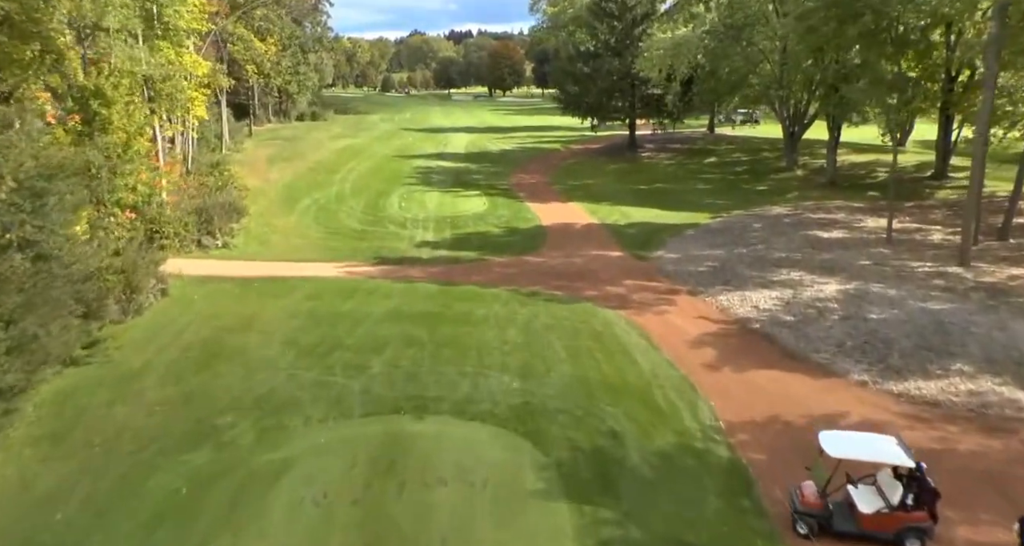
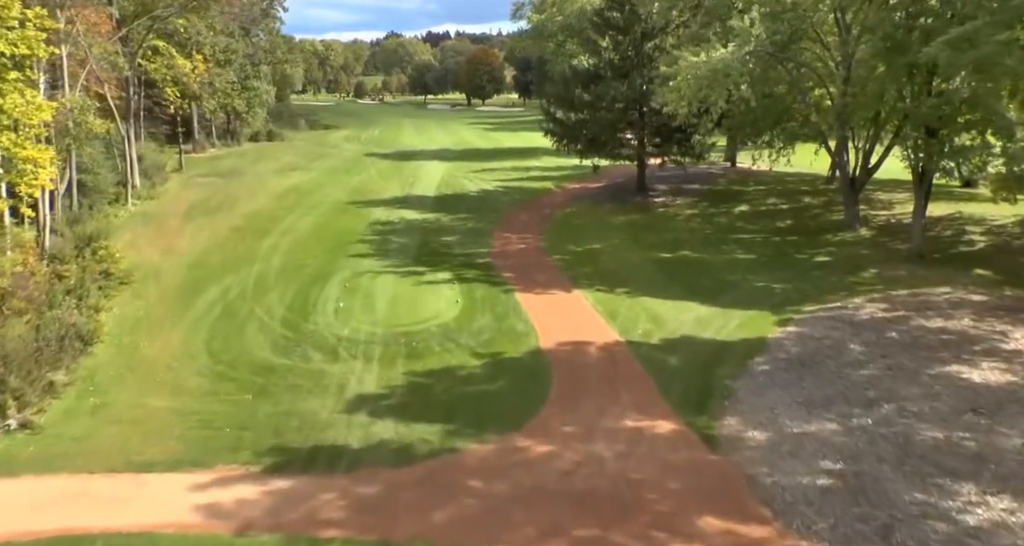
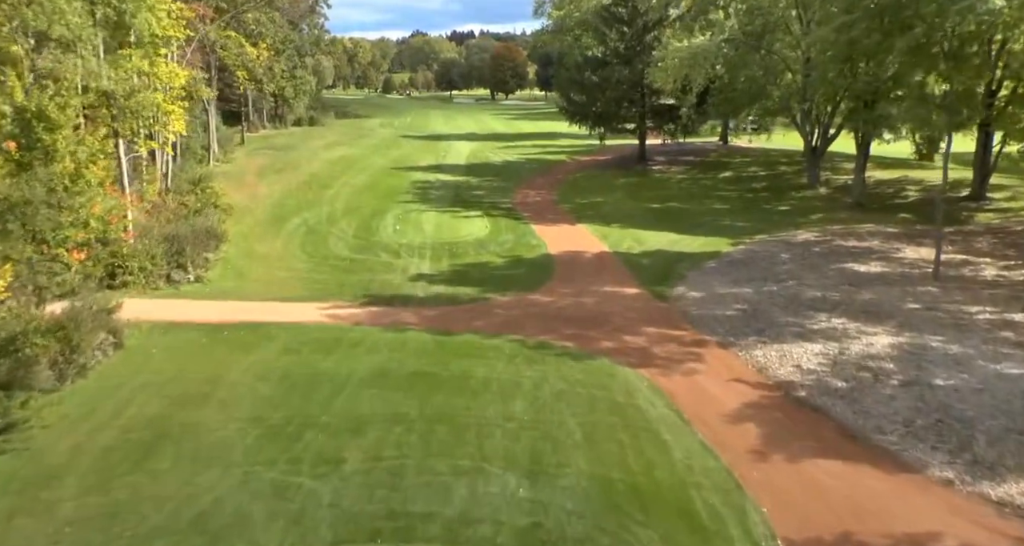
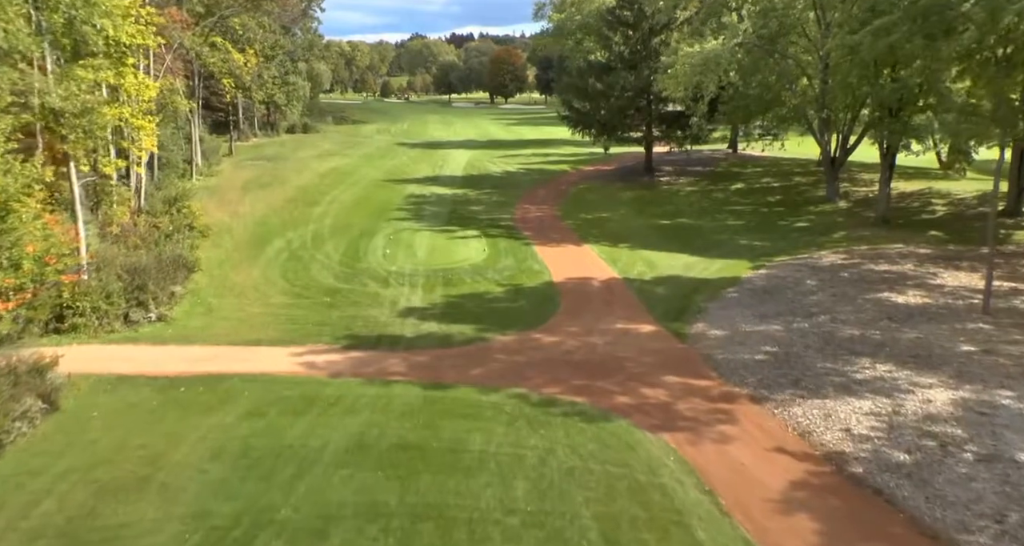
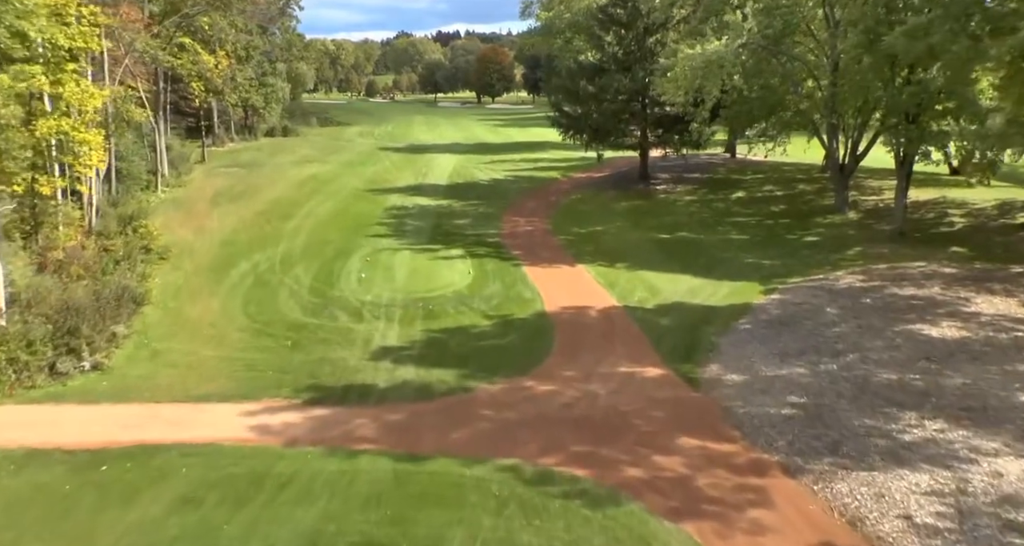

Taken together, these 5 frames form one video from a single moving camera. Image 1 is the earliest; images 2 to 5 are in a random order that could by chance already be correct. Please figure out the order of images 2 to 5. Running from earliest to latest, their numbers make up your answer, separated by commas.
3, 4, 5, 2
